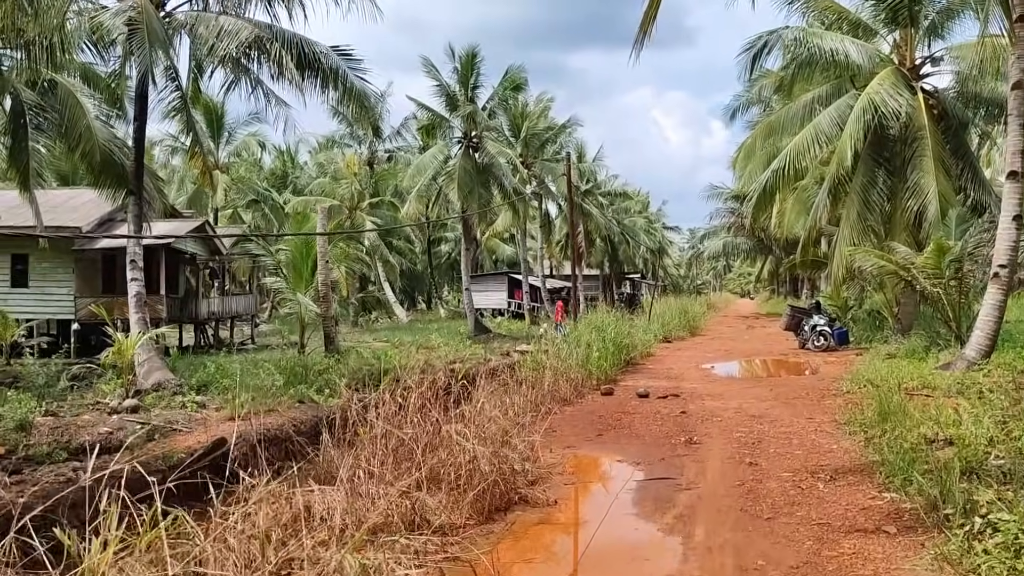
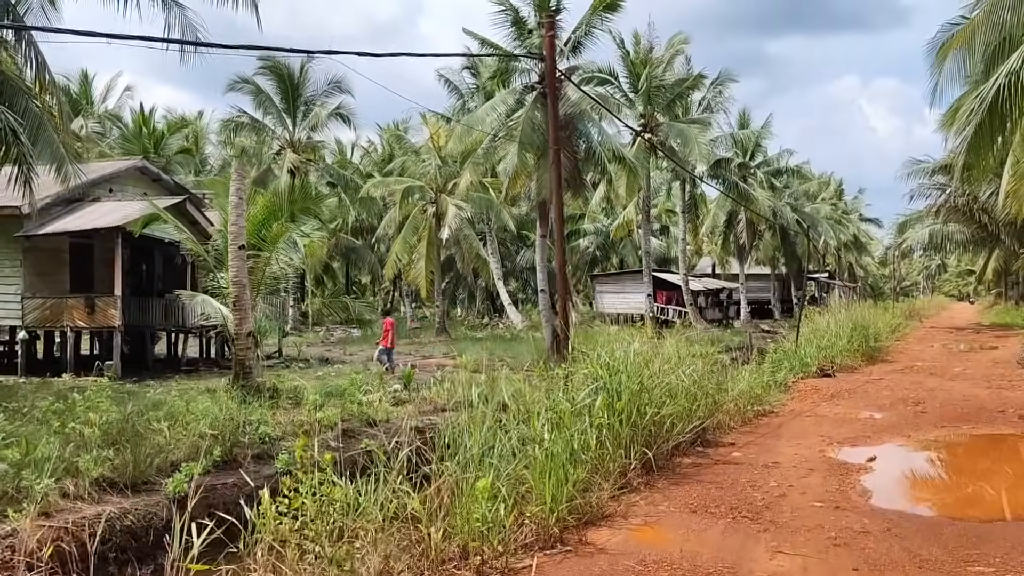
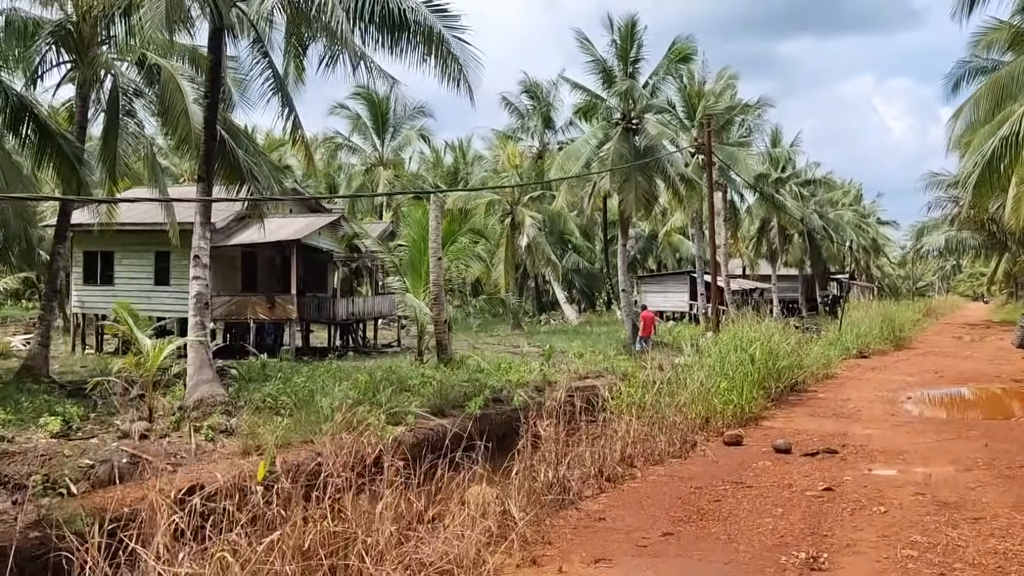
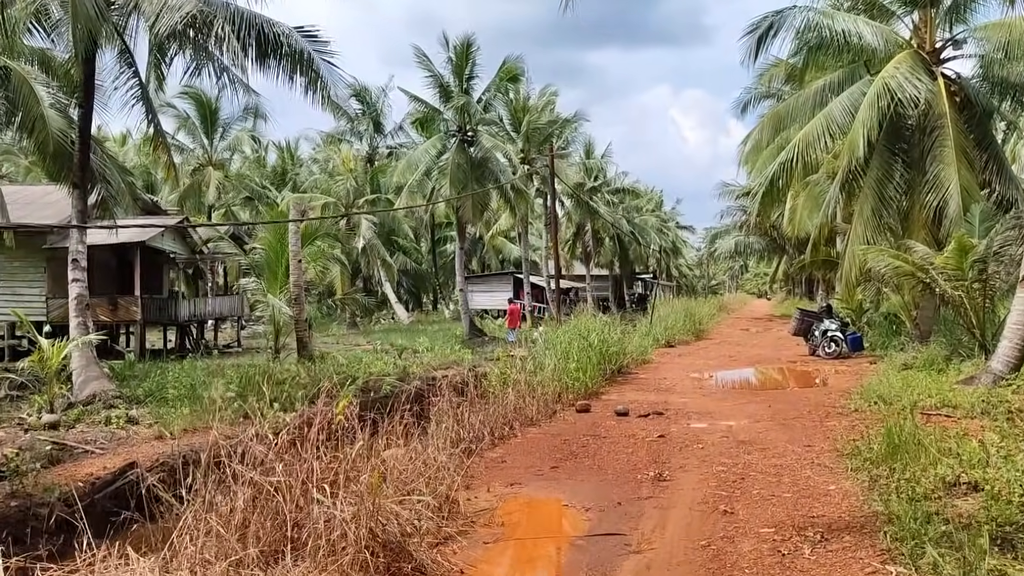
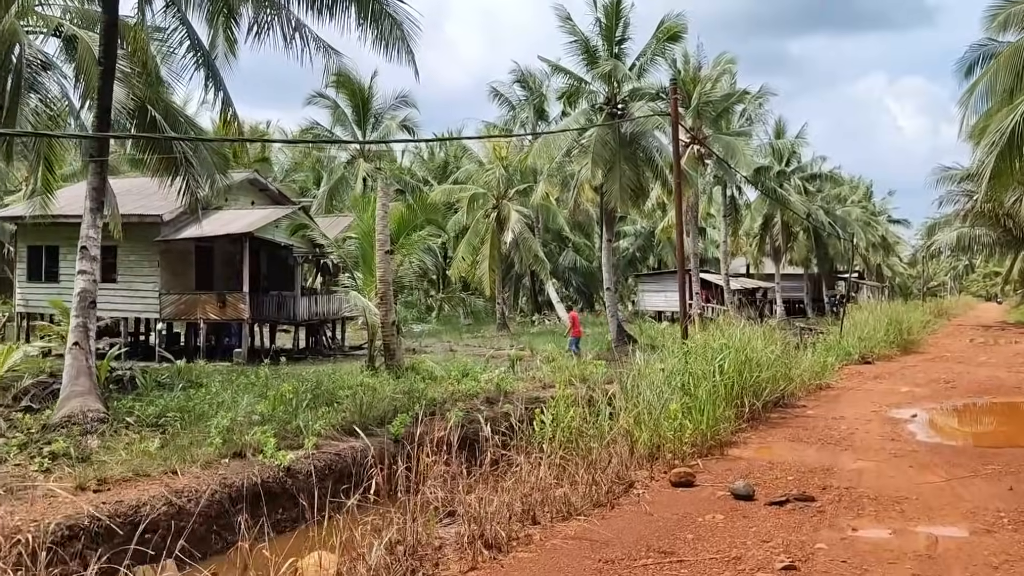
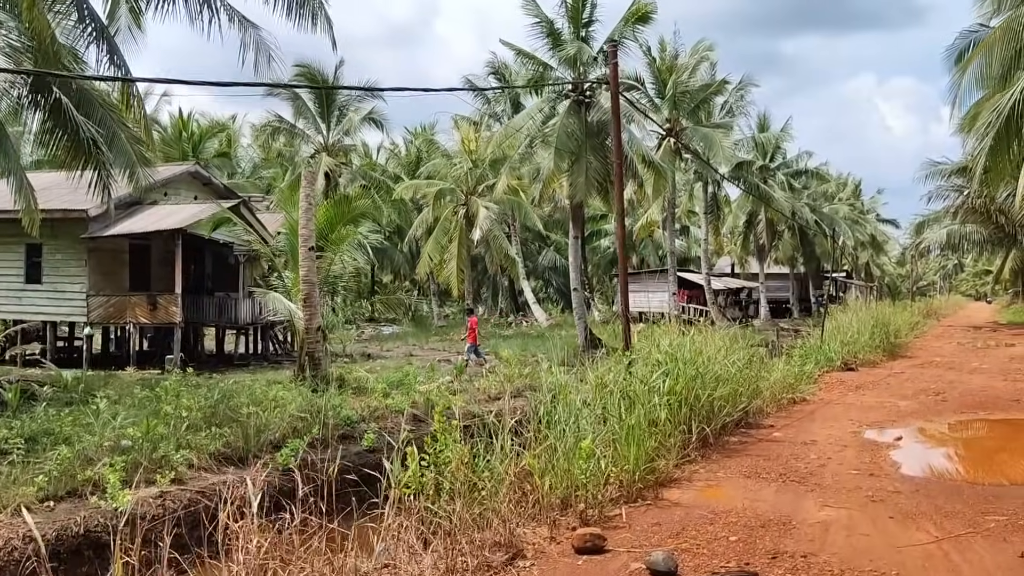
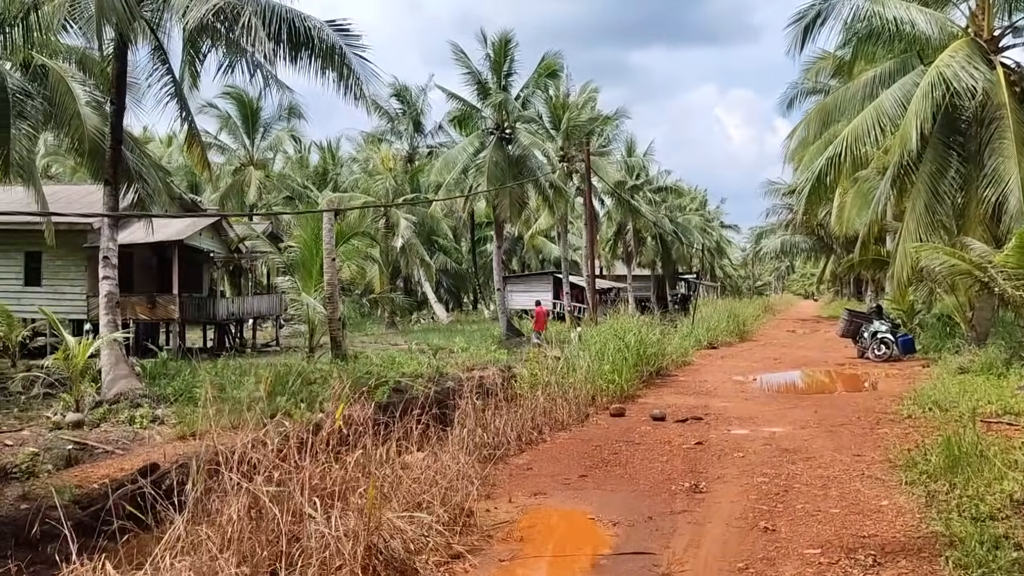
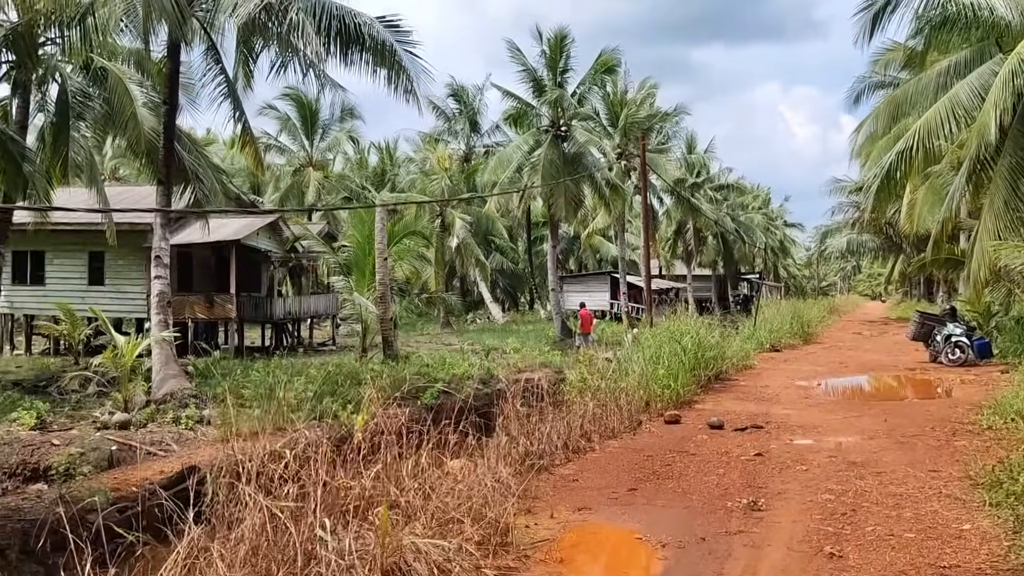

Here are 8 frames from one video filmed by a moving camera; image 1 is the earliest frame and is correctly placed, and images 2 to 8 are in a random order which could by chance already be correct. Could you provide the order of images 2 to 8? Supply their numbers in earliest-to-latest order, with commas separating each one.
4, 7, 8, 3, 5, 6, 2
